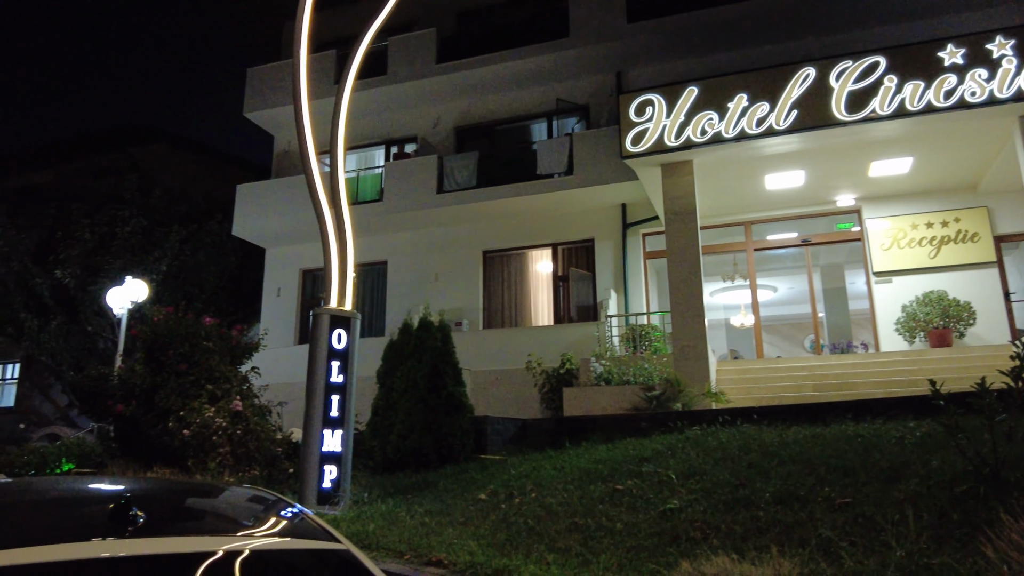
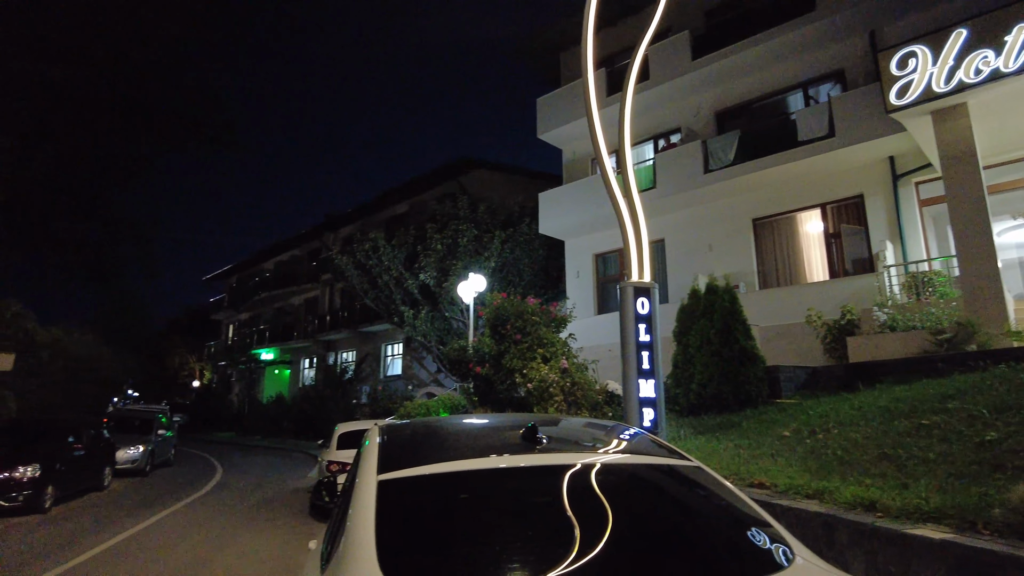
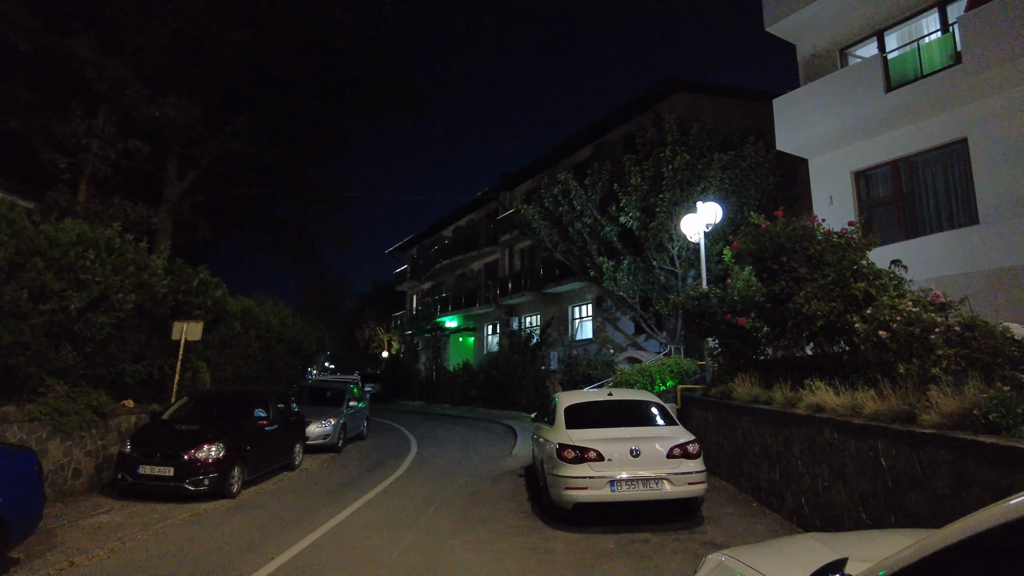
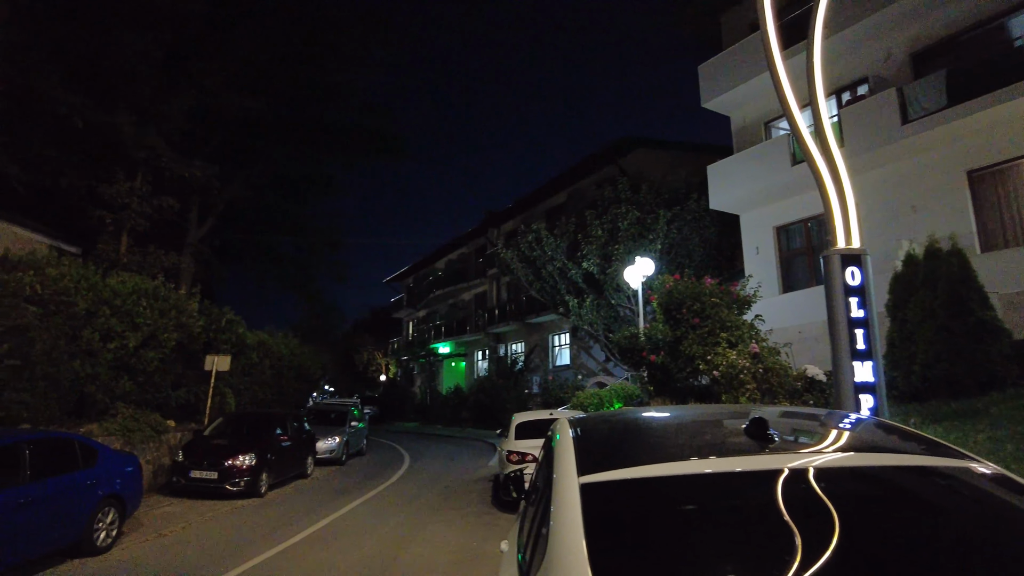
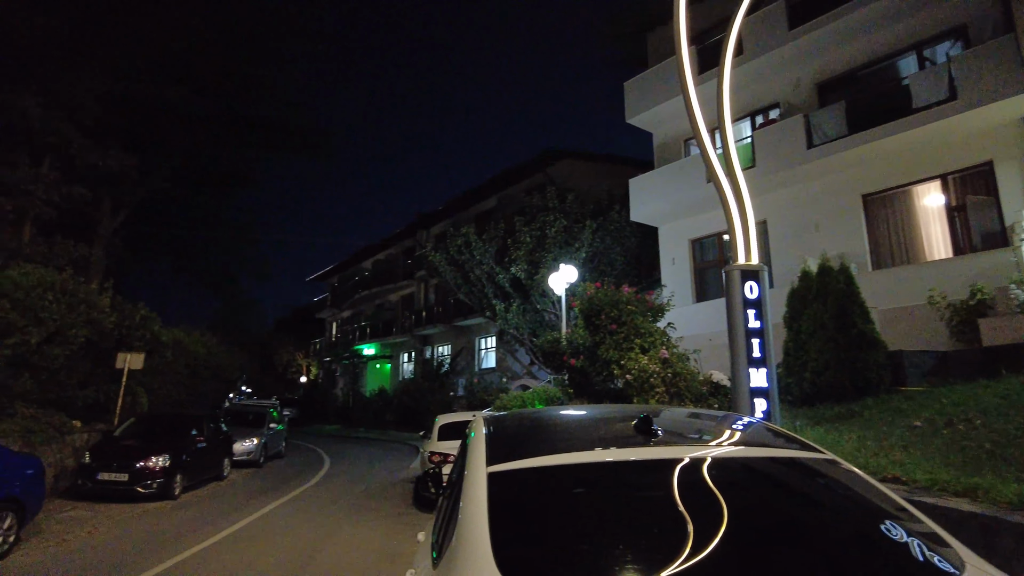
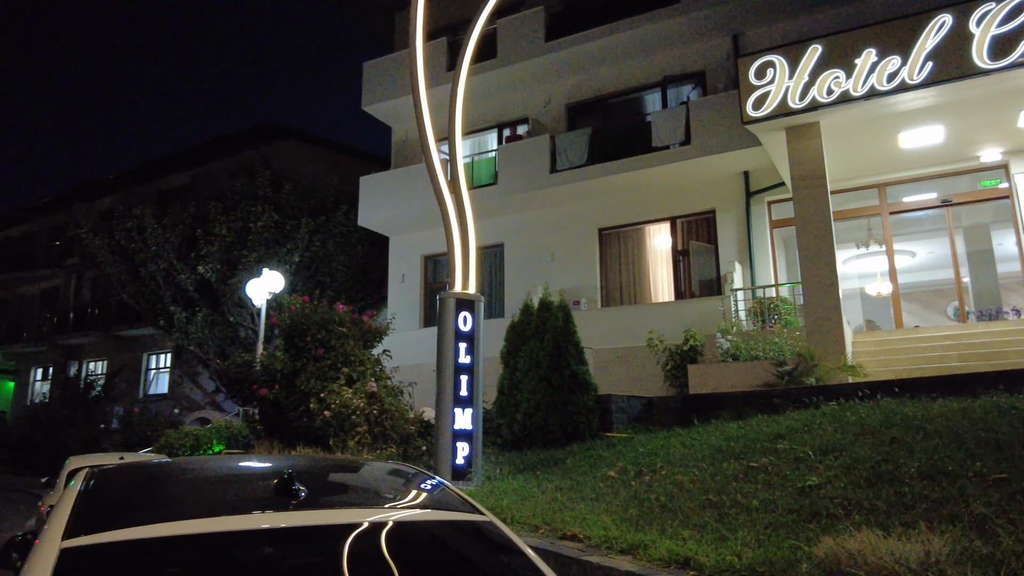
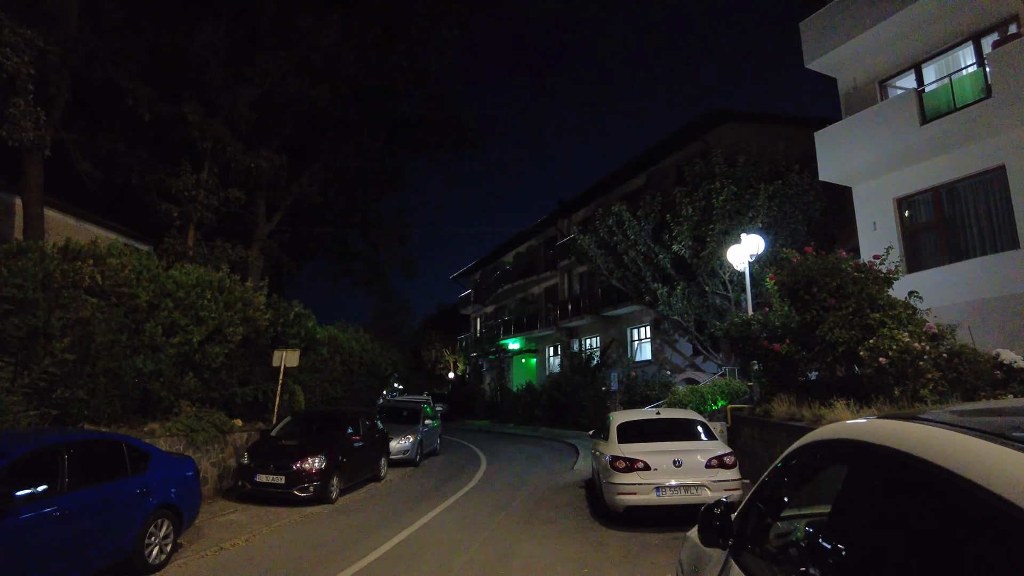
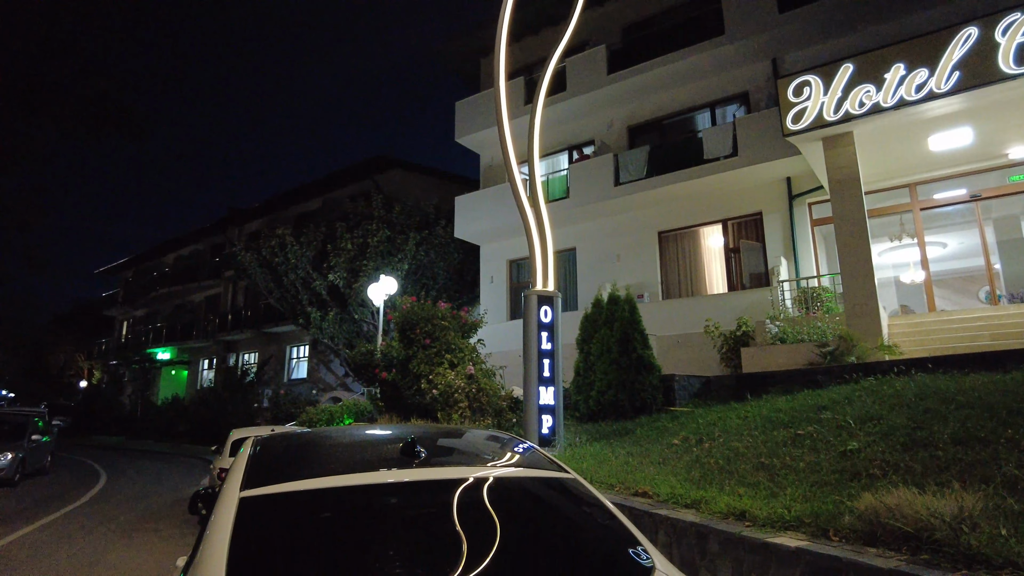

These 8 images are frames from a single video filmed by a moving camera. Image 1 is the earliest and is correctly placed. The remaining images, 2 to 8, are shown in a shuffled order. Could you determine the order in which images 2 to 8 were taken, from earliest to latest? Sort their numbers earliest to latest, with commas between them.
6, 8, 2, 5, 4, 7, 3
